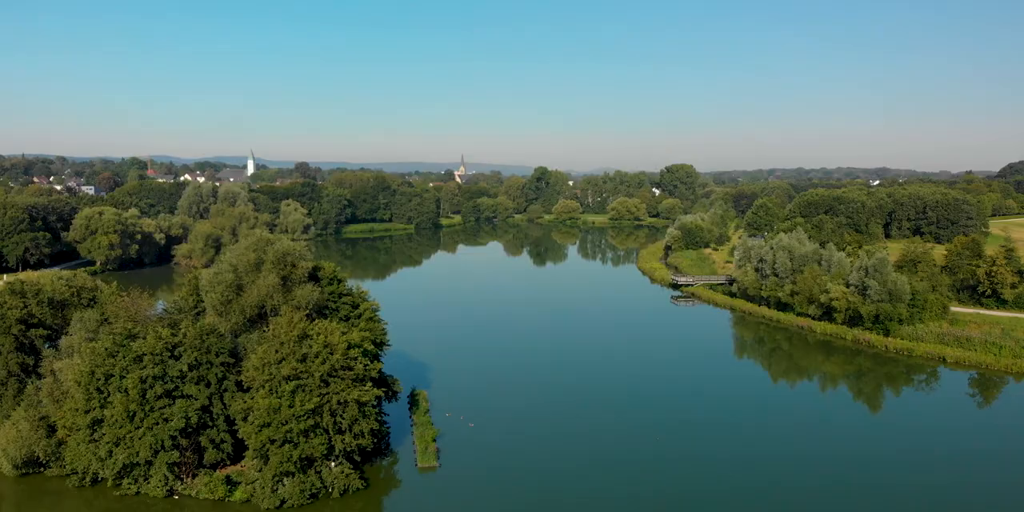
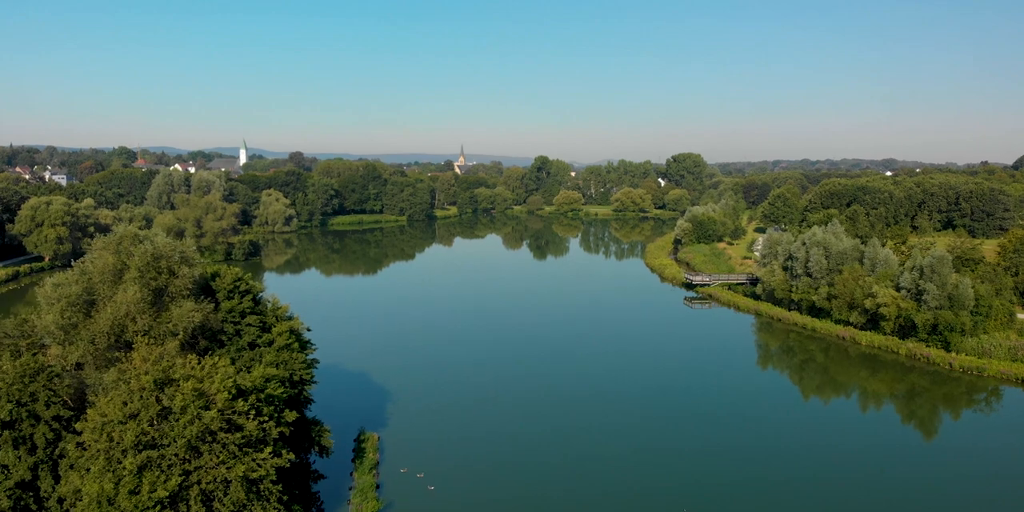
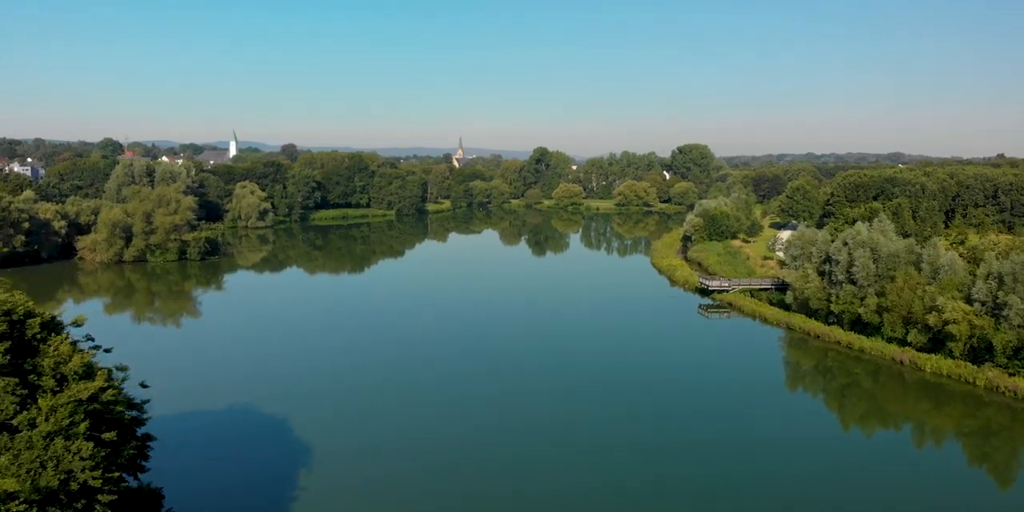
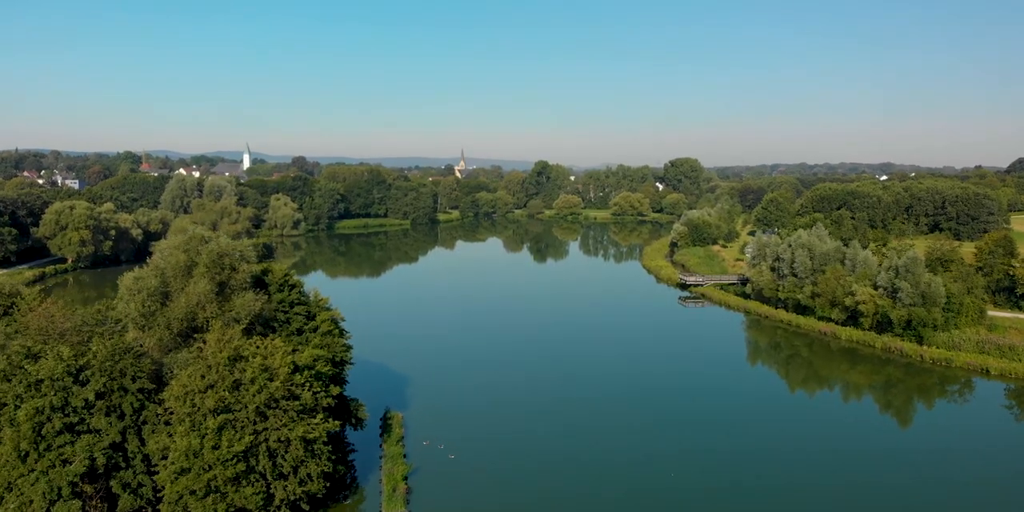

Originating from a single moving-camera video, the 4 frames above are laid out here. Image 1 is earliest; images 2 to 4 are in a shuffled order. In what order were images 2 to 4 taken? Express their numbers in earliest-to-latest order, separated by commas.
4, 2, 3
